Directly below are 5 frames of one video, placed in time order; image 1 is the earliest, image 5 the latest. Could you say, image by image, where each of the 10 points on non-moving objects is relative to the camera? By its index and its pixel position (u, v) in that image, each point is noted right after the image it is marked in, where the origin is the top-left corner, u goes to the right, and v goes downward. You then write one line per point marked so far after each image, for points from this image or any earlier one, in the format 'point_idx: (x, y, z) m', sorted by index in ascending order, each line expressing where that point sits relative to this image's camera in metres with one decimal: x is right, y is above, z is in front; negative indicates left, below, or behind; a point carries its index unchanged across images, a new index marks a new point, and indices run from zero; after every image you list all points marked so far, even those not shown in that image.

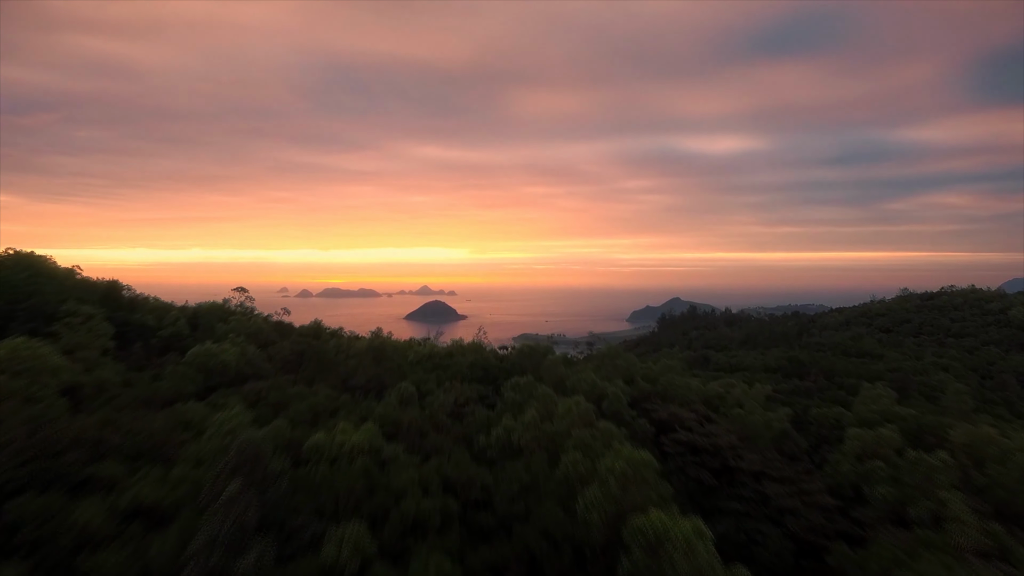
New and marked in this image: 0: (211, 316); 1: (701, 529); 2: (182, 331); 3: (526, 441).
0: (-10.4, -1.0, +10.8) m
1: (+3.0, -3.8, +5.0) m
2: (-10.4, -1.4, +9.8) m
3: (+0.3, -3.0, +6.2) m
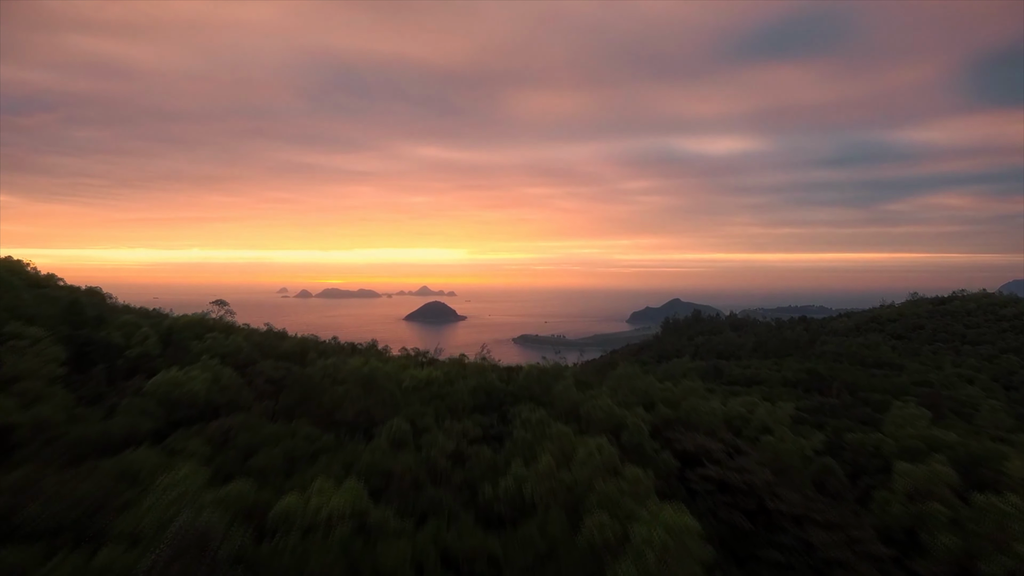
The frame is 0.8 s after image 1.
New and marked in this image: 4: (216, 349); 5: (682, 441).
0: (-10.2, -1.4, +9.8) m
1: (+3.2, -4.3, +4.0) m
2: (-10.2, -1.8, +8.8) m
3: (+0.5, -3.5, +5.2) m
4: (-8.5, -1.7, +8.9) m
5: (+4.5, -4.1, +8.3) m
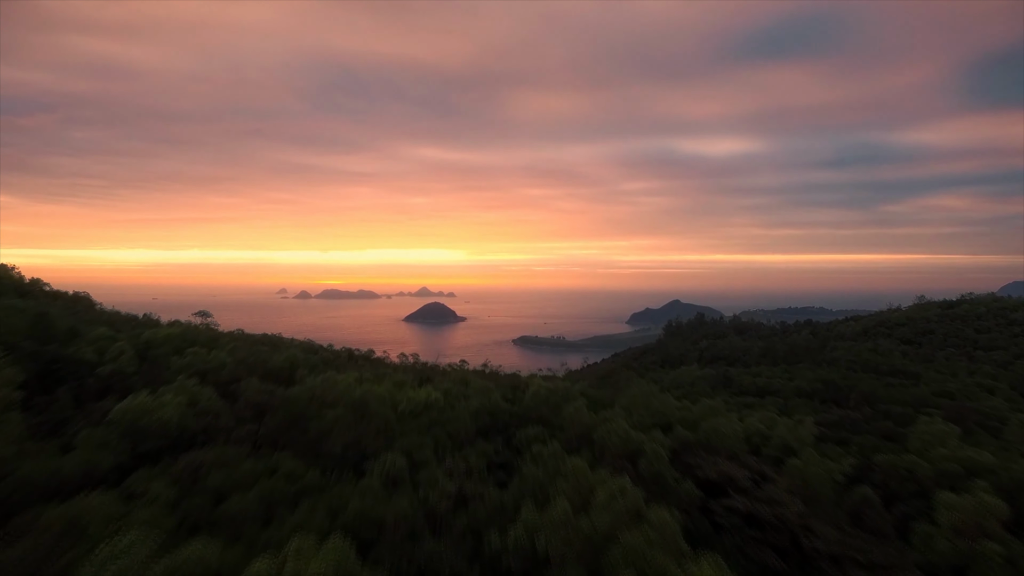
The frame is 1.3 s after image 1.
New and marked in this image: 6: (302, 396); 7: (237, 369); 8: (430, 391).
0: (-10.1, -1.7, +9.1) m
1: (+3.4, -4.6, +3.3) m
2: (-10.0, -2.1, +8.1) m
3: (+0.6, -3.8, +4.5) m
4: (-8.4, -2.0, +8.2) m
5: (+4.7, -4.4, +7.6) m
6: (-4.9, -2.5, +7.3) m
7: (-7.5, -2.2, +8.6) m
8: (-2.1, -2.5, +7.9) m
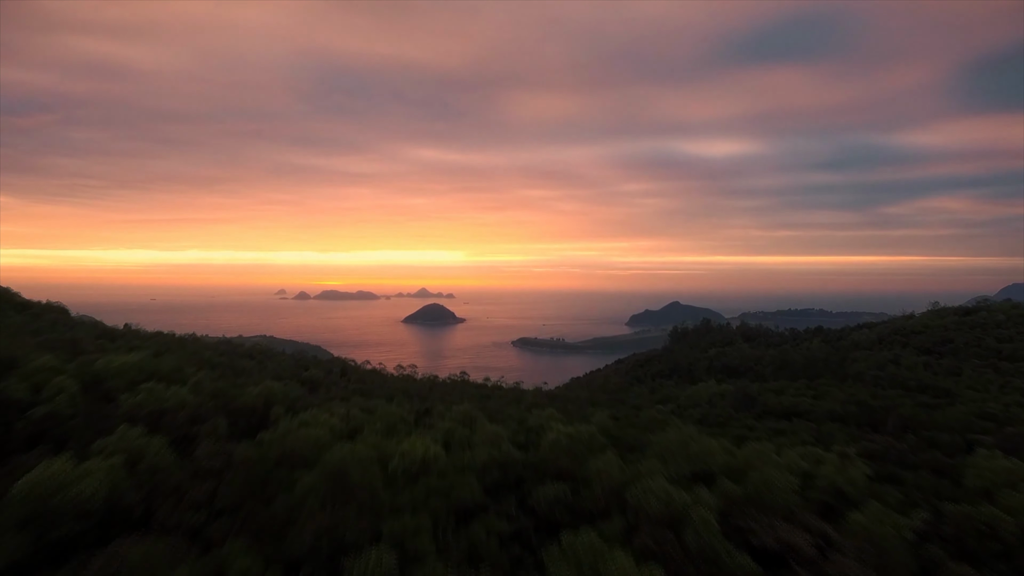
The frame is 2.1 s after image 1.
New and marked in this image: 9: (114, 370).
0: (-9.8, -2.3, +7.7) m
1: (+3.7, -5.1, +2.0) m
2: (-9.7, -2.7, +6.7) m
3: (+1.0, -4.3, +3.2) m
4: (-8.0, -2.6, +6.9) m
5: (+5.0, -4.9, +6.3) m
6: (-4.6, -3.1, +6.0) m
7: (-7.2, -2.7, +7.2) m
8: (-1.8, -3.1, +6.6) m
9: (-10.3, -2.0, +8.0) m
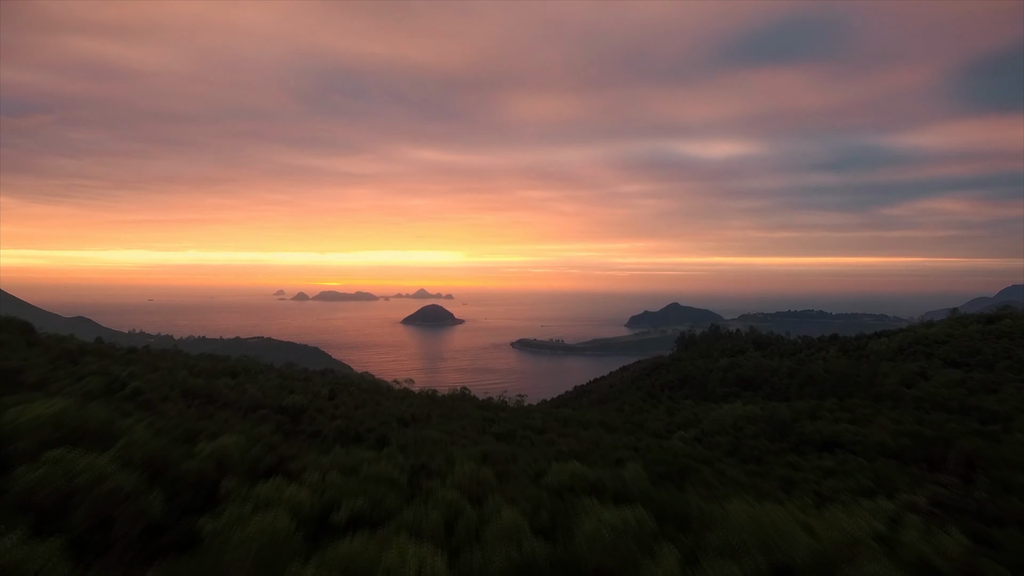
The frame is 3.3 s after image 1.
0: (-9.4, -2.9, +6.0) m
1: (+4.1, -5.8, +0.3) m
2: (-9.3, -3.3, +5.0) m
3: (+1.4, -5.0, +1.5) m
4: (-7.6, -3.3, +5.2) m
5: (+5.4, -5.6, +4.6) m
6: (-4.2, -3.7, +4.3) m
7: (-6.8, -3.4, +5.5) m
8: (-1.4, -3.8, +4.9) m
9: (-9.9, -2.7, +6.2) m
